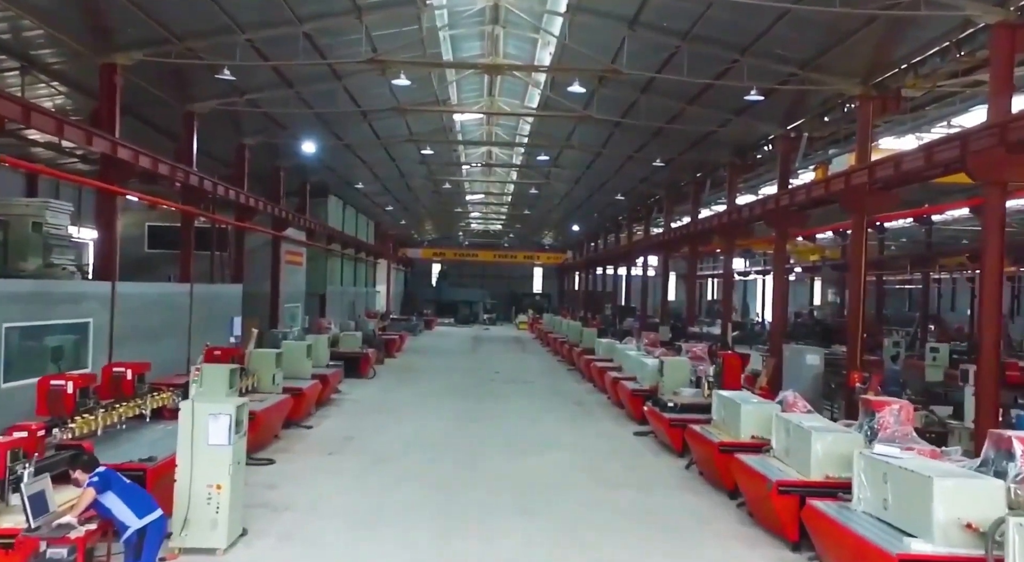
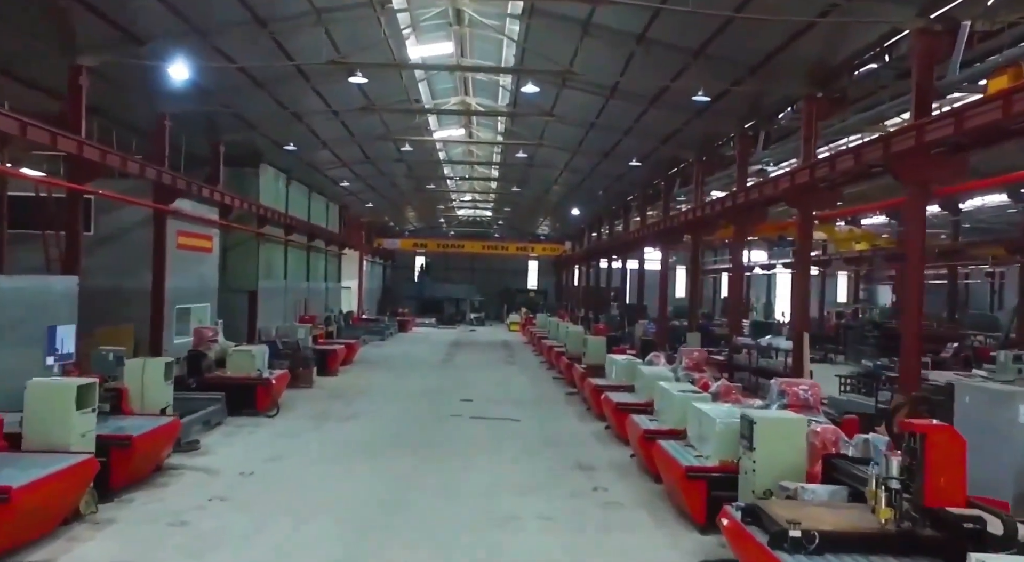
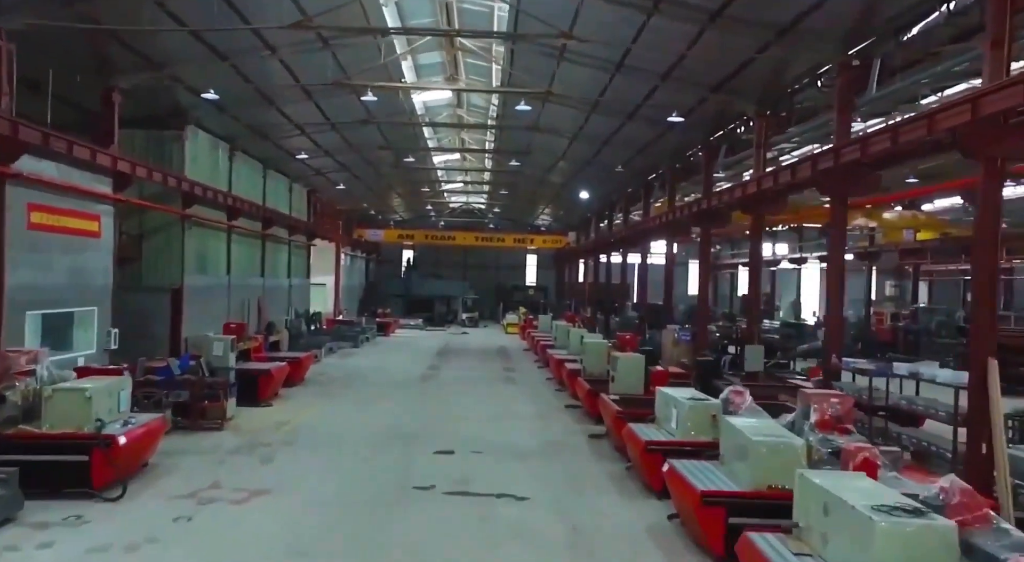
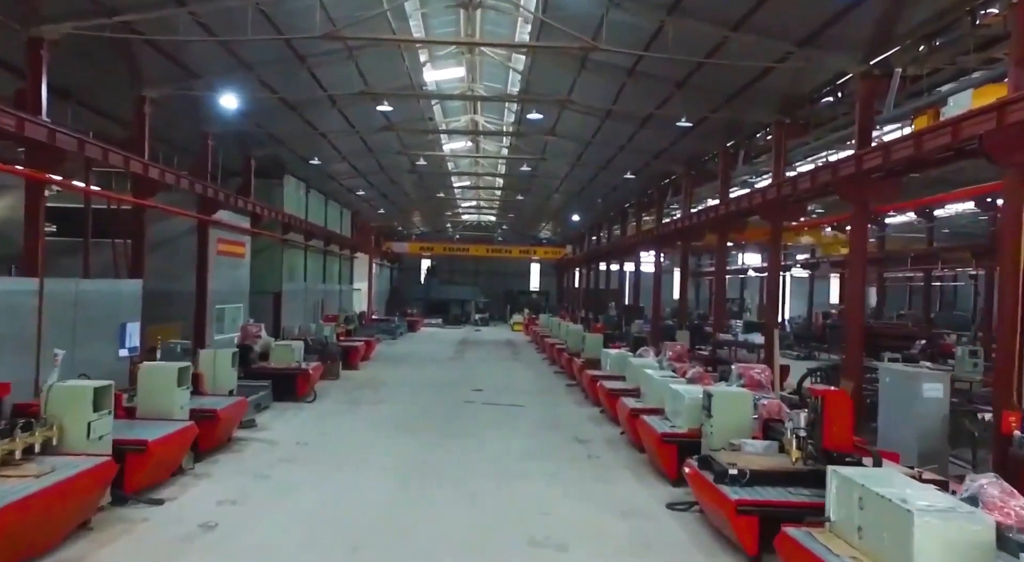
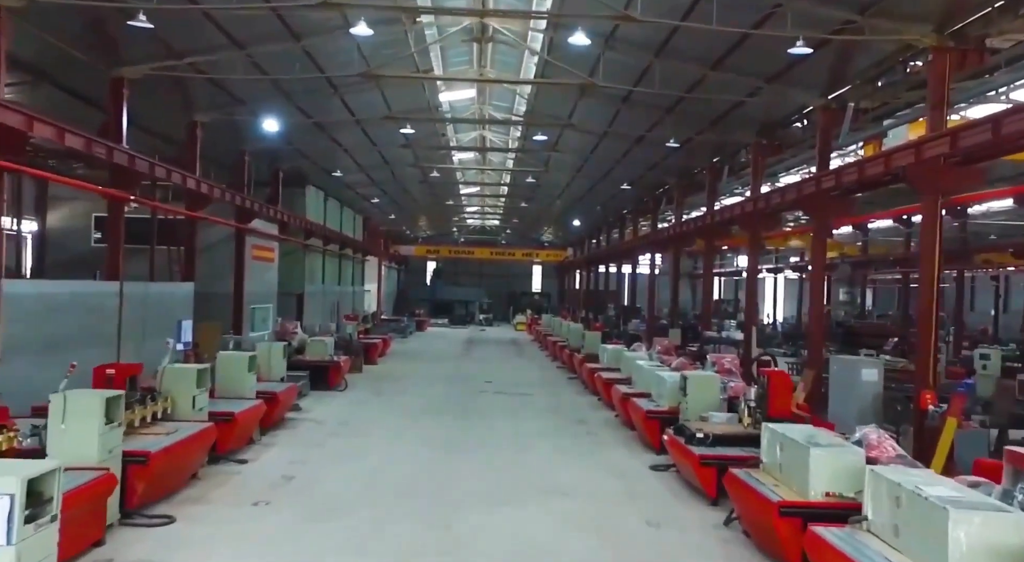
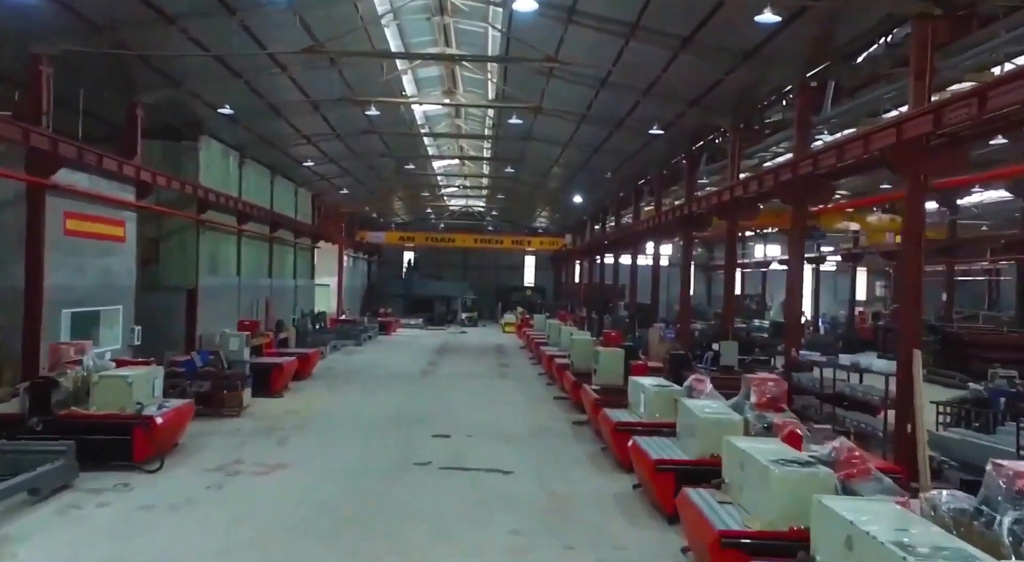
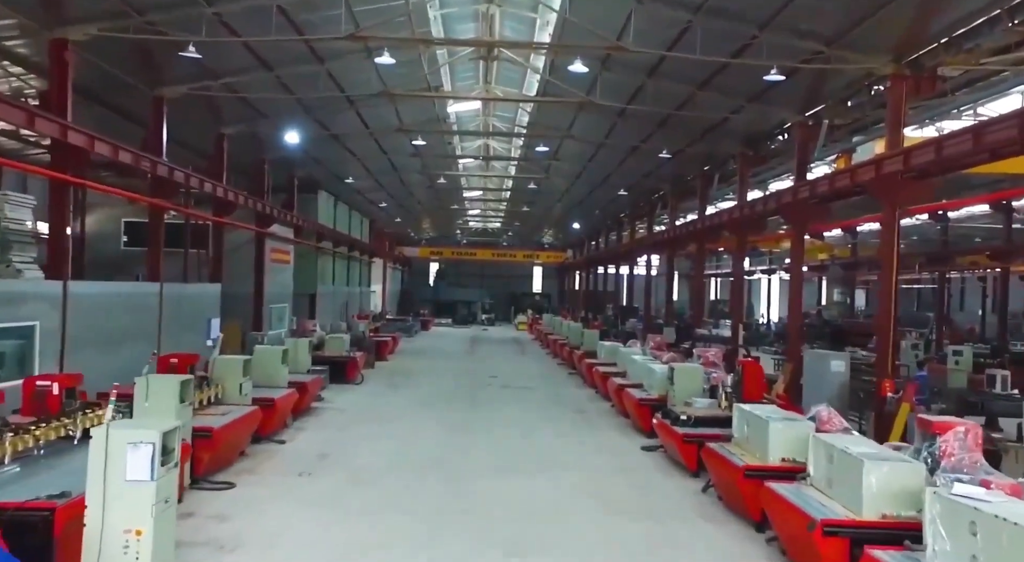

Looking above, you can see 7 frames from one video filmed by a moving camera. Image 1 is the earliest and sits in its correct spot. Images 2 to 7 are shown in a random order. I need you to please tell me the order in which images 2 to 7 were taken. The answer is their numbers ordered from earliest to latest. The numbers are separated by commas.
7, 5, 4, 2, 6, 3
